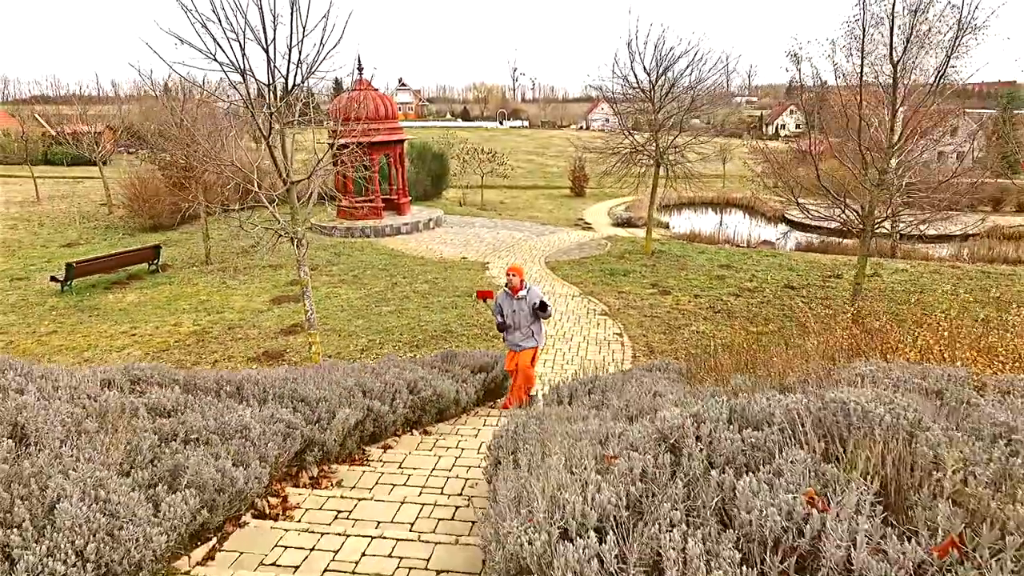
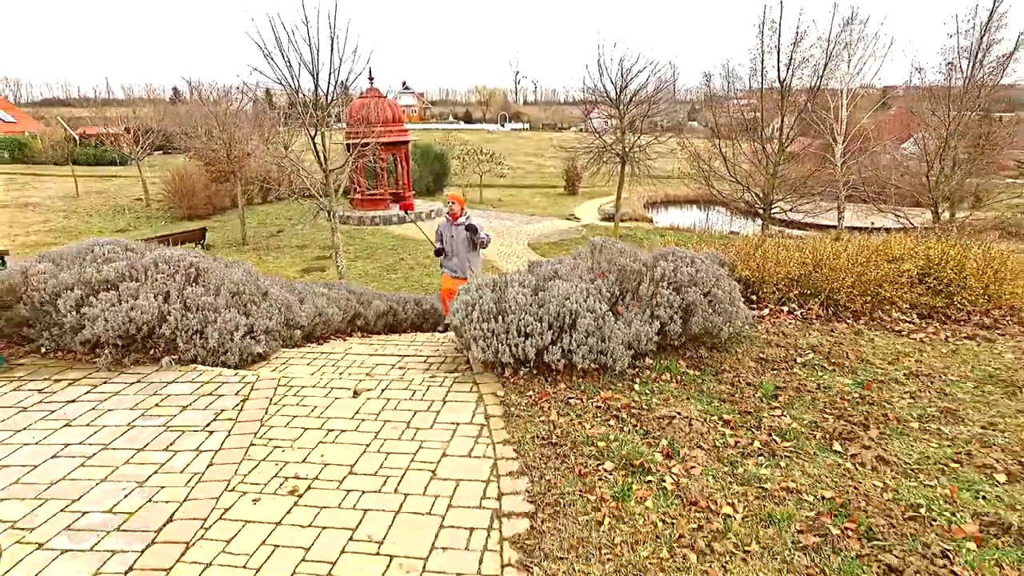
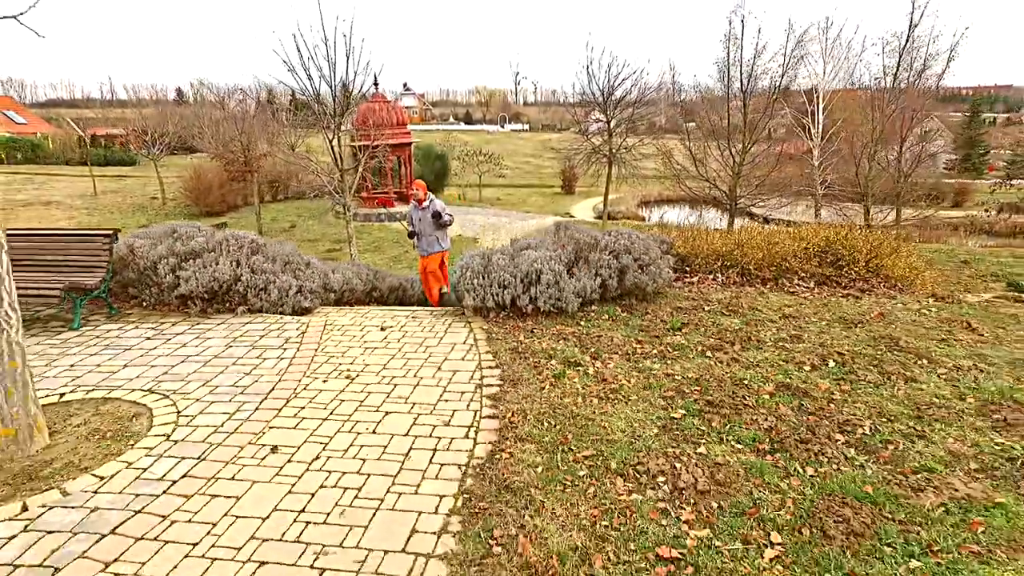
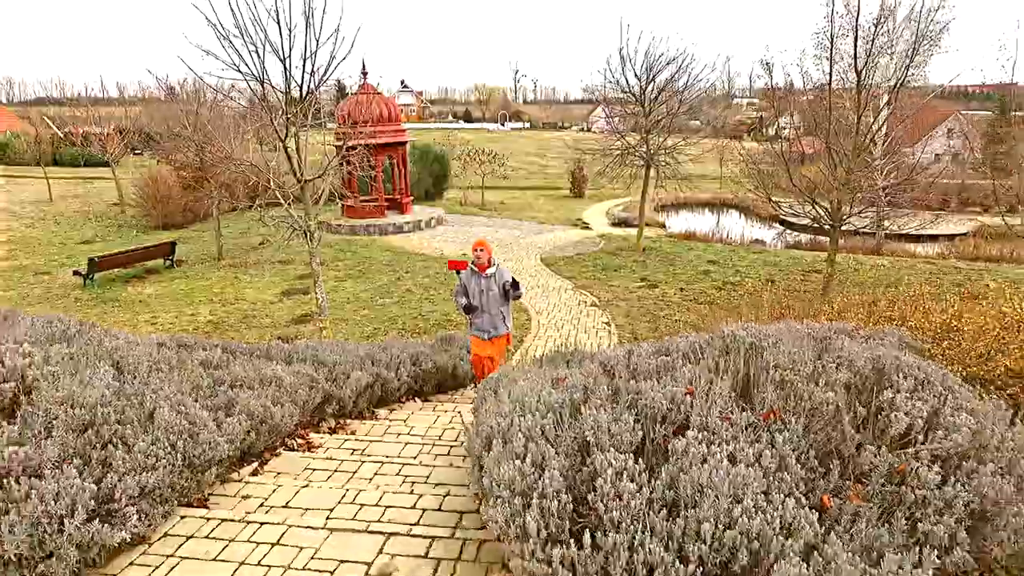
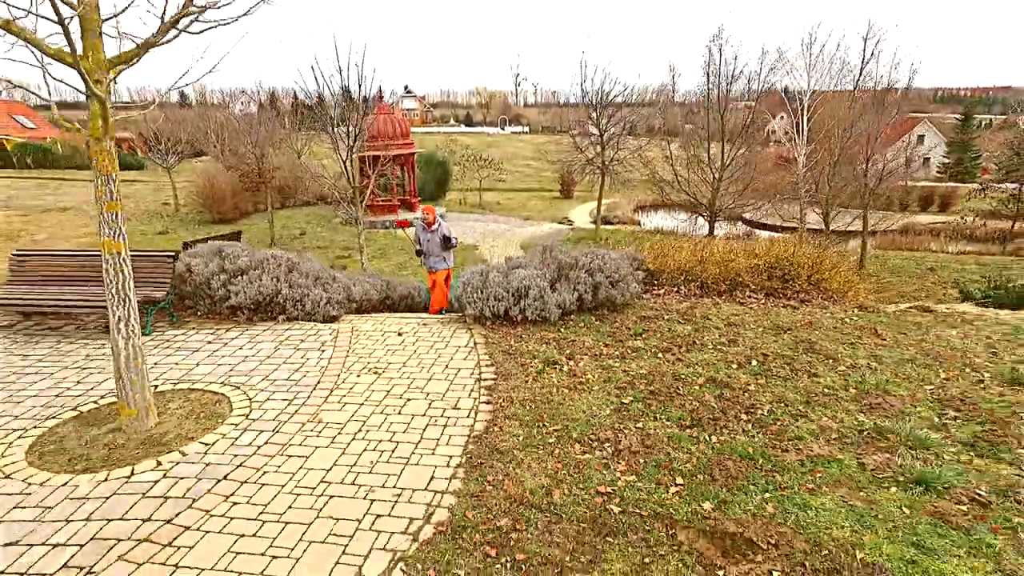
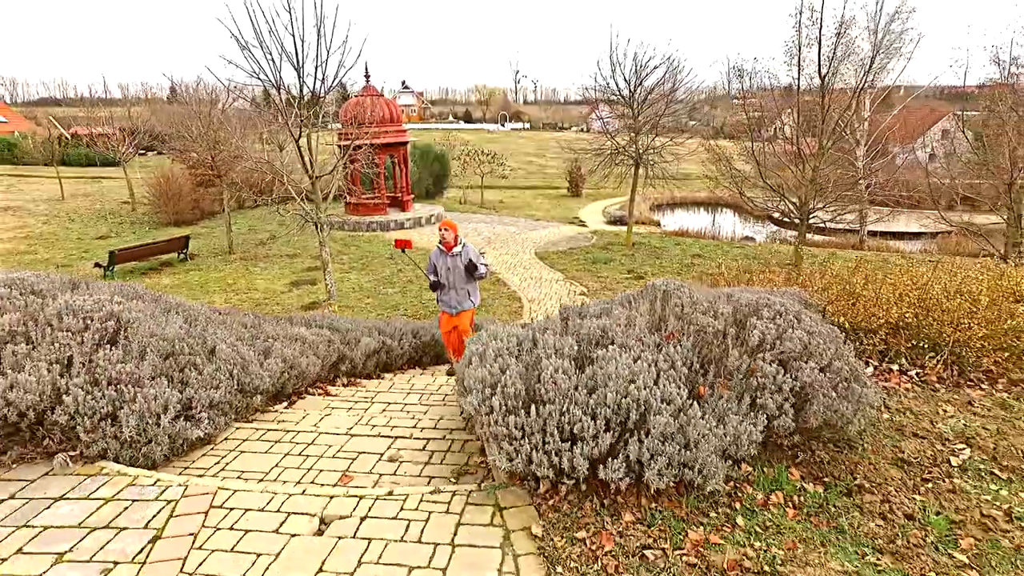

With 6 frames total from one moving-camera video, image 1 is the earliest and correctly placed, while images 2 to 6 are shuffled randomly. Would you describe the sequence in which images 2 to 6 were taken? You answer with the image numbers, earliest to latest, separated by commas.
4, 6, 2, 3, 5
